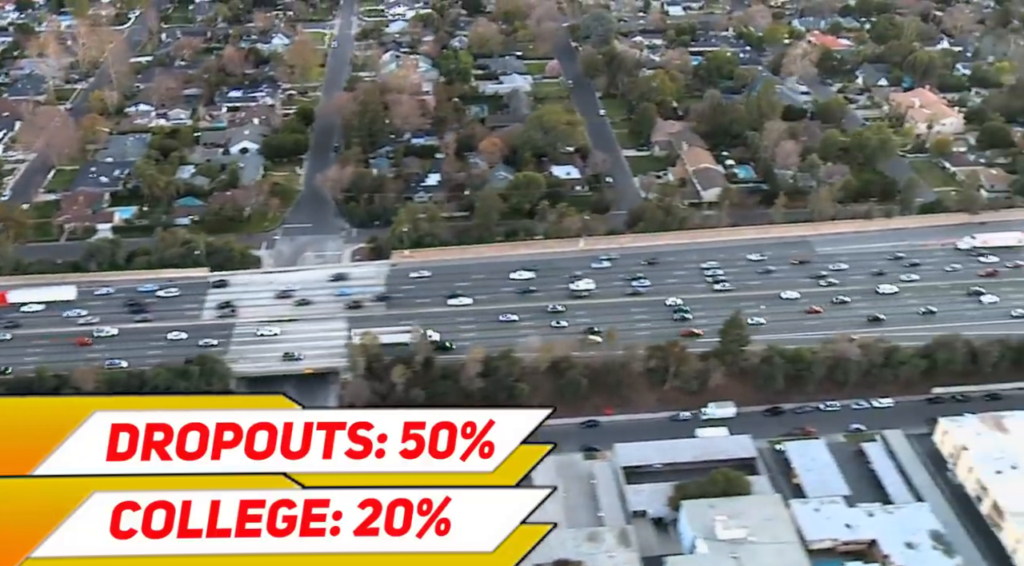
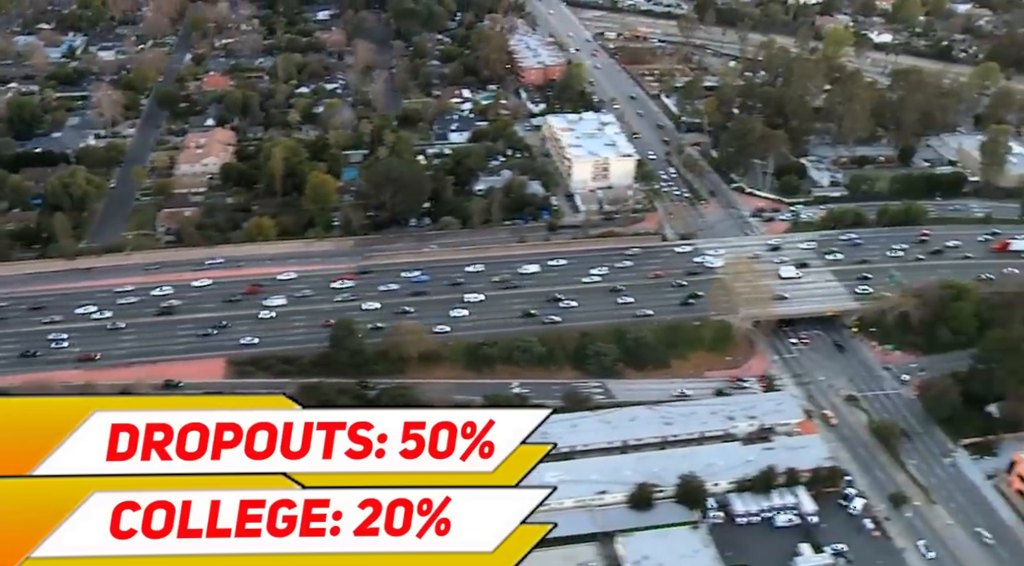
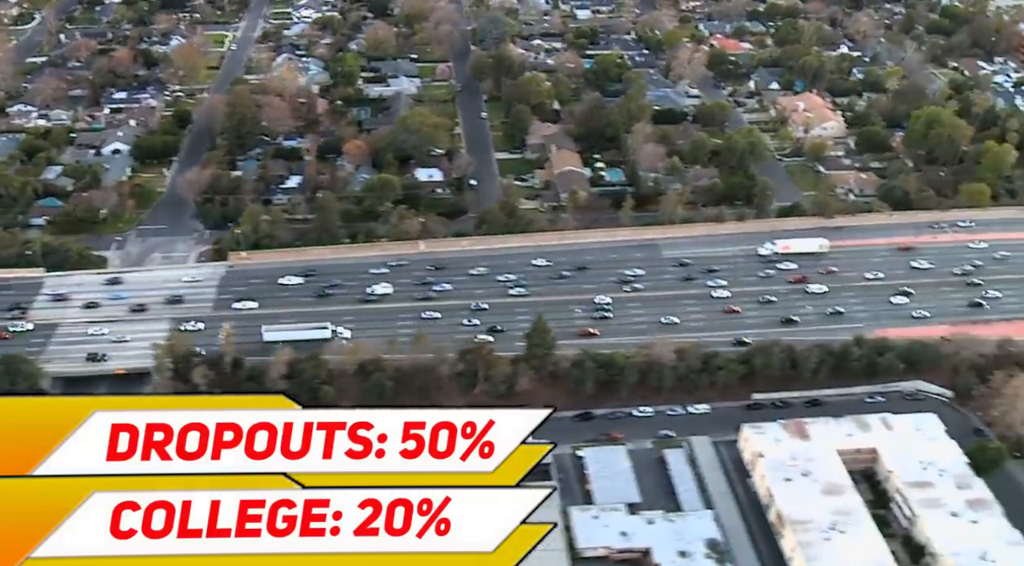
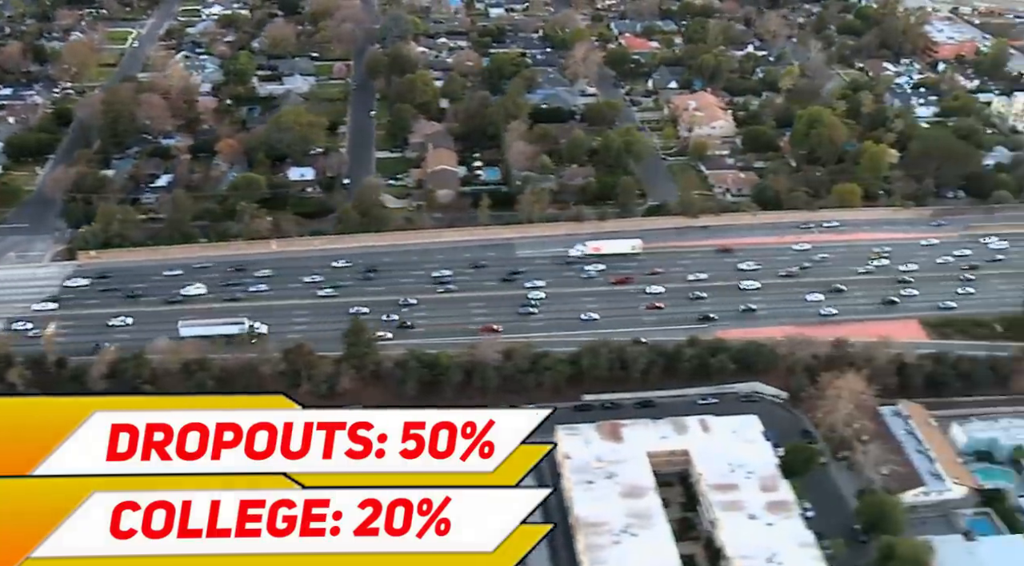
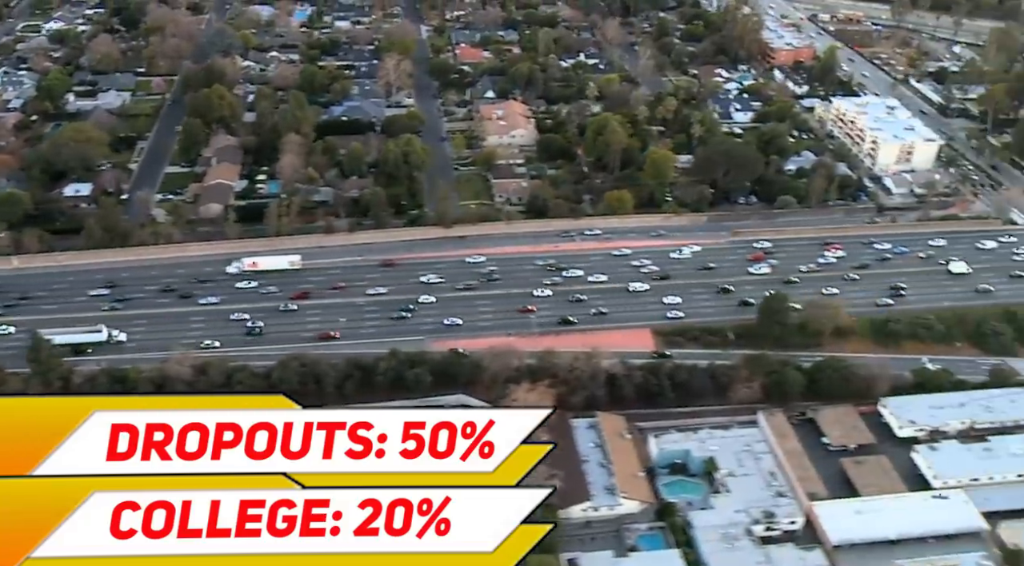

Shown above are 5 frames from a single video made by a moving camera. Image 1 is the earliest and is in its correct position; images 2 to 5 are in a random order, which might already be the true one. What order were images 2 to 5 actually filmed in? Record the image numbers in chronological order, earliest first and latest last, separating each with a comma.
3, 4, 5, 2
